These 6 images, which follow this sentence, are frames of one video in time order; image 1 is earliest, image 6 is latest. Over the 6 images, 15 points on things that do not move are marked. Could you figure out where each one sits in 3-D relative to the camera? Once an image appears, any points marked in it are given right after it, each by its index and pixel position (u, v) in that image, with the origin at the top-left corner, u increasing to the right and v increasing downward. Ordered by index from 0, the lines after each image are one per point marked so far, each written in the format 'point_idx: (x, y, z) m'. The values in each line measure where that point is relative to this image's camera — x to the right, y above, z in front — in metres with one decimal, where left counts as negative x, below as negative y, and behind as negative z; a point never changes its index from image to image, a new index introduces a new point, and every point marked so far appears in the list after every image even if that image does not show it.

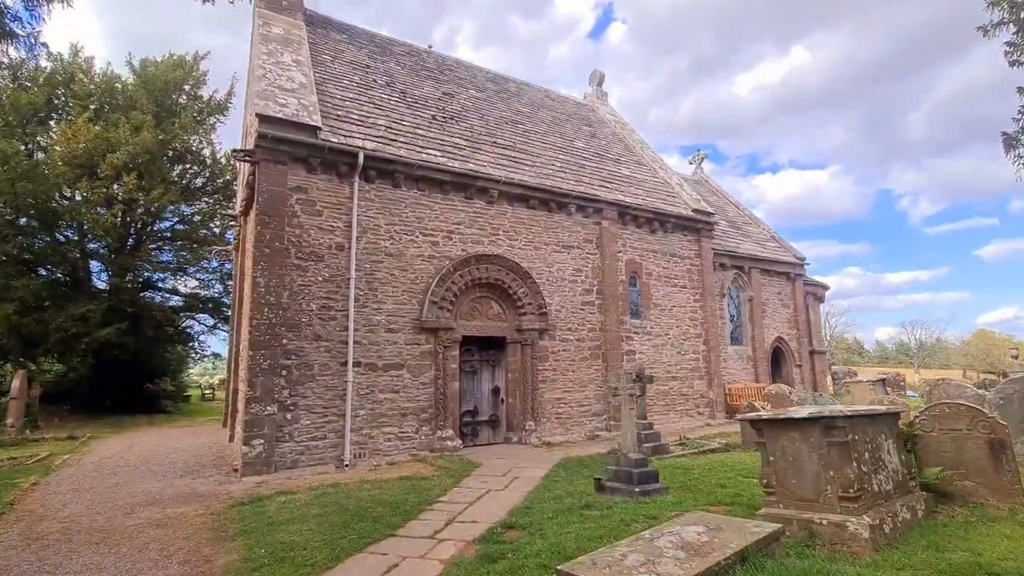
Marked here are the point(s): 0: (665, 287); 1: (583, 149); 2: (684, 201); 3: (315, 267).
0: (+4.5, 0.0, +14.4) m
1: (+2.2, +4.4, +15.5) m
2: (+5.5, +2.8, +15.5) m
3: (-3.8, +0.4, +9.5) m
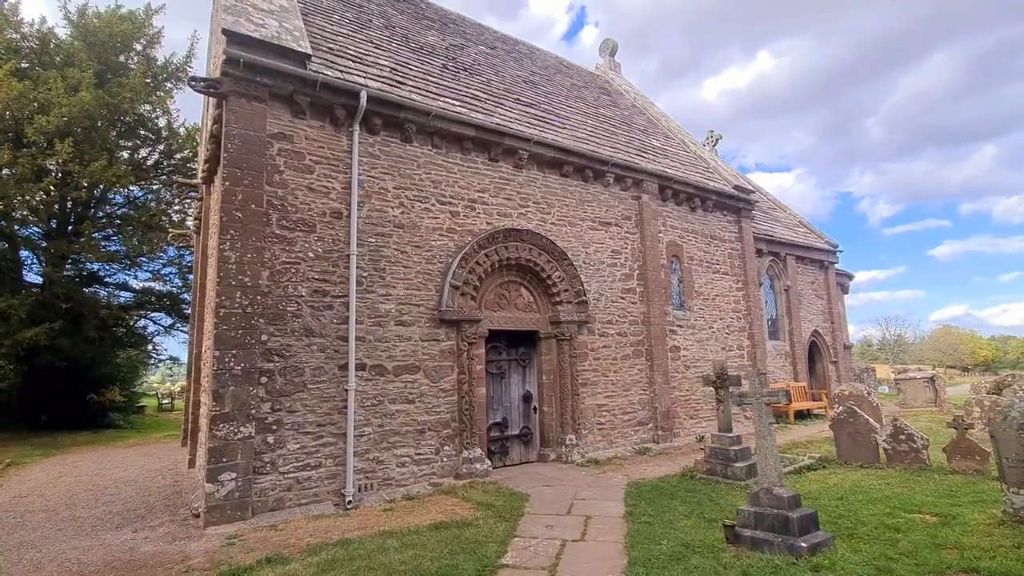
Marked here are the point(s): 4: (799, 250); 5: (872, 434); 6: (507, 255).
0: (+5.0, +0.4, +12.6) m
1: (+2.6, +4.8, +13.5) m
2: (+5.9, +3.1, +13.7) m
3: (-3.0, +0.7, +7.1) m
4: (+9.4, +1.2, +16.0) m
5: (+5.8, -2.4, +7.9) m
6: (-0.1, +0.6, +9.0) m
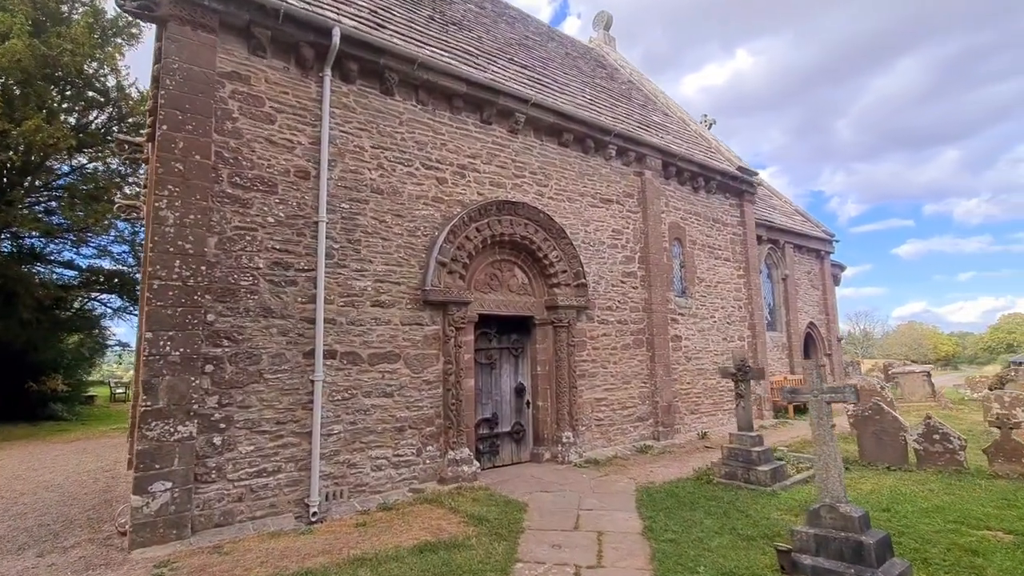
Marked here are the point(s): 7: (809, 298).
0: (+4.7, +0.7, +11.8) m
1: (+2.4, +5.1, +12.5) m
2: (+5.6, +3.4, +12.9) m
3: (-3.0, +1.0, +6.0) m
4: (+9.0, +1.6, +15.4) m
5: (+5.7, -2.1, +7.2) m
6: (-0.2, +0.9, +7.9) m
7: (+9.7, -0.3, +15.9) m
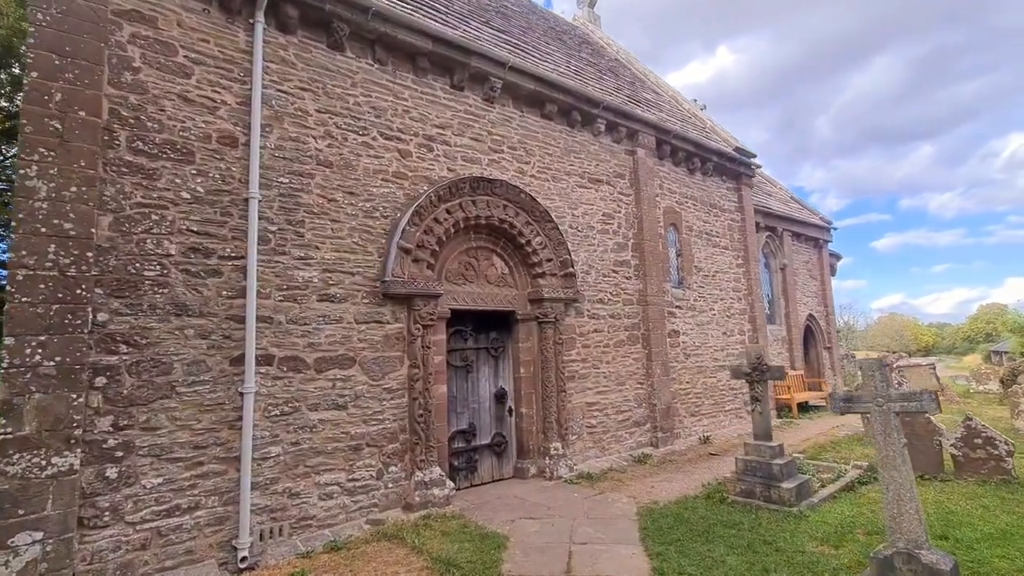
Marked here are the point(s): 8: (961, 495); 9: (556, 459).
0: (+4.3, +0.9, +10.8) m
1: (+1.9, +5.3, +11.5) m
2: (+5.1, +3.7, +11.9) m
3: (-3.3, +1.1, +4.8) m
4: (+8.4, +1.9, +14.5) m
5: (+5.4, -1.9, +6.3) m
6: (-0.5, +1.1, +6.9) m
7: (+9.1, 0.0, +15.1) m
8: (+5.0, -2.3, +5.5) m
9: (+0.6, -2.5, +7.2) m
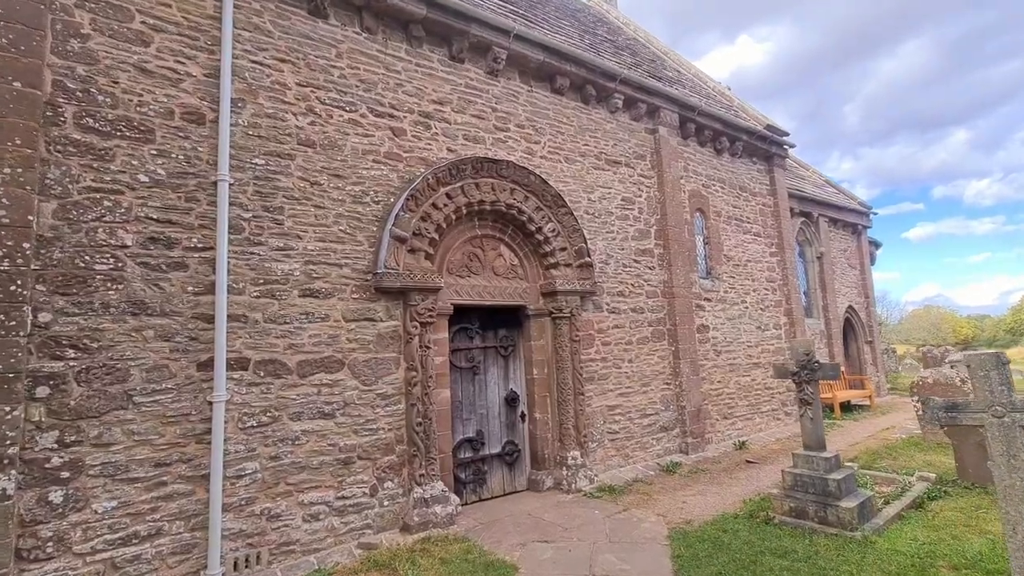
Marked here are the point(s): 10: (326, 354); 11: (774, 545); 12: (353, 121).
0: (+4.6, +1.1, +9.9) m
1: (+2.1, +5.5, +10.7) m
2: (+5.3, +3.9, +11.0) m
3: (-3.3, +1.2, +4.2) m
4: (+8.8, +2.1, +13.5) m
5: (+5.6, -1.7, +5.3) m
6: (-0.4, +1.2, +6.2) m
7: (+9.6, +0.3, +14.0) m
8: (+5.1, -2.1, +4.5) m
9: (+0.8, -2.4, +6.4) m
10: (-1.9, -0.7, +5.0) m
11: (+2.3, -2.3, +4.3) m
12: (-1.8, +1.9, +5.4) m
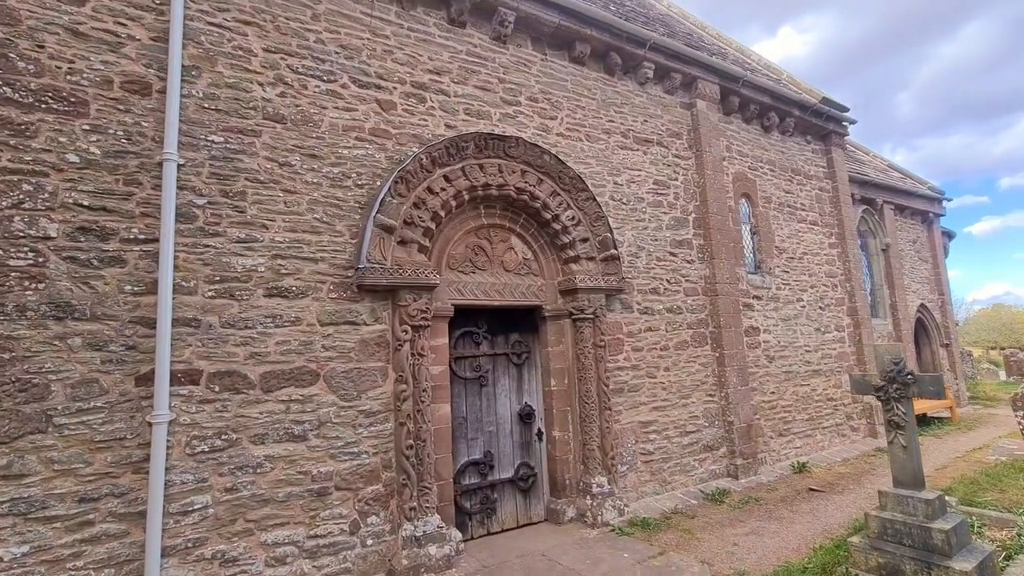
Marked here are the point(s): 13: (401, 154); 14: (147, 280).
0: (+4.9, +1.2, +8.7) m
1: (+2.5, +5.5, +9.7) m
2: (+5.8, +3.9, +9.7) m
3: (-3.3, +1.2, +3.6) m
4: (+9.4, +2.2, +11.9) m
5: (+5.6, -1.6, +4.0) m
6: (-0.3, +1.2, +5.3) m
7: (+10.2, +0.4, +12.3) m
8: (+5.1, -2.0, +3.3) m
9: (+1.0, -2.4, +5.5) m
10: (-1.9, -0.7, +4.2) m
11: (+2.3, -2.2, +3.2) m
12: (-1.7, +1.9, +4.7) m
13: (-1.1, +1.4, +5.0) m
14: (-2.8, +0.1, +3.7) m
